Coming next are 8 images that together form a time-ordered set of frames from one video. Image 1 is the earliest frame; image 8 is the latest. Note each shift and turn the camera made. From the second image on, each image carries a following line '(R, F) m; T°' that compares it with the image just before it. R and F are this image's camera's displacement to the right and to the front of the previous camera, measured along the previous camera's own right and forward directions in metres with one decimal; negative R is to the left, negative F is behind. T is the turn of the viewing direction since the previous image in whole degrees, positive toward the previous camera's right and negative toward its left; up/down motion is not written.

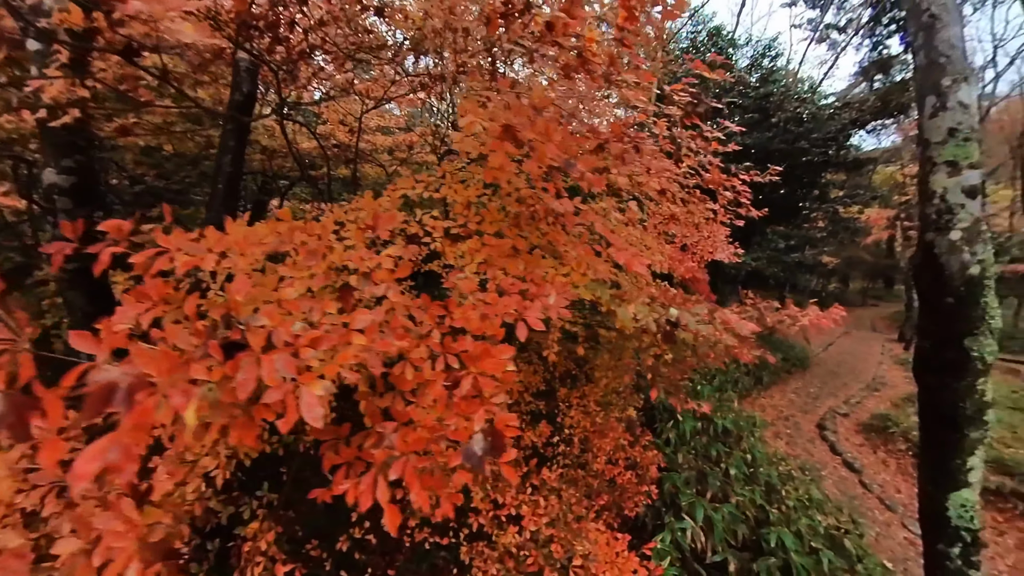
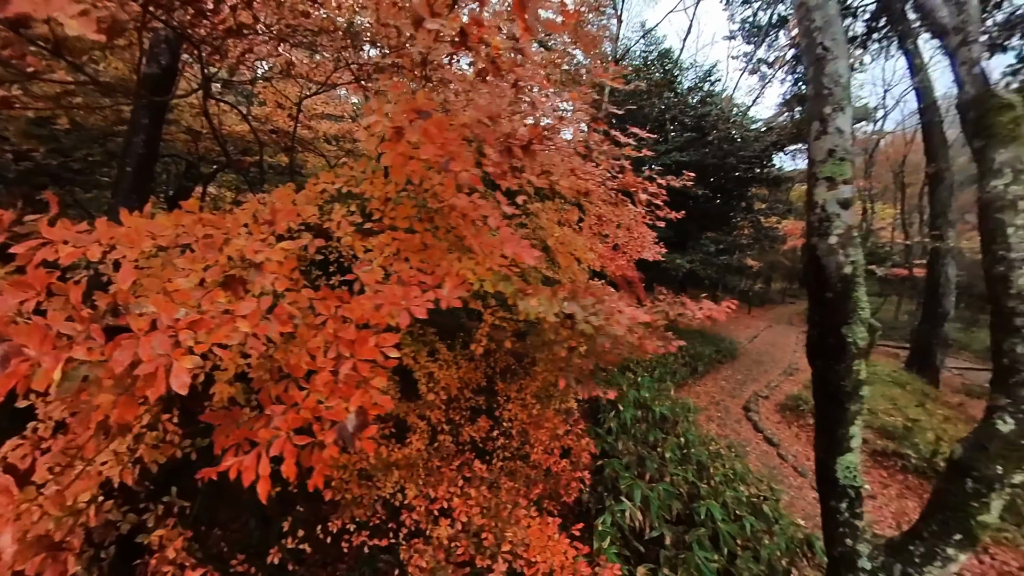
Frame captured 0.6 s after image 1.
(+0.1, 0.0) m; +7°
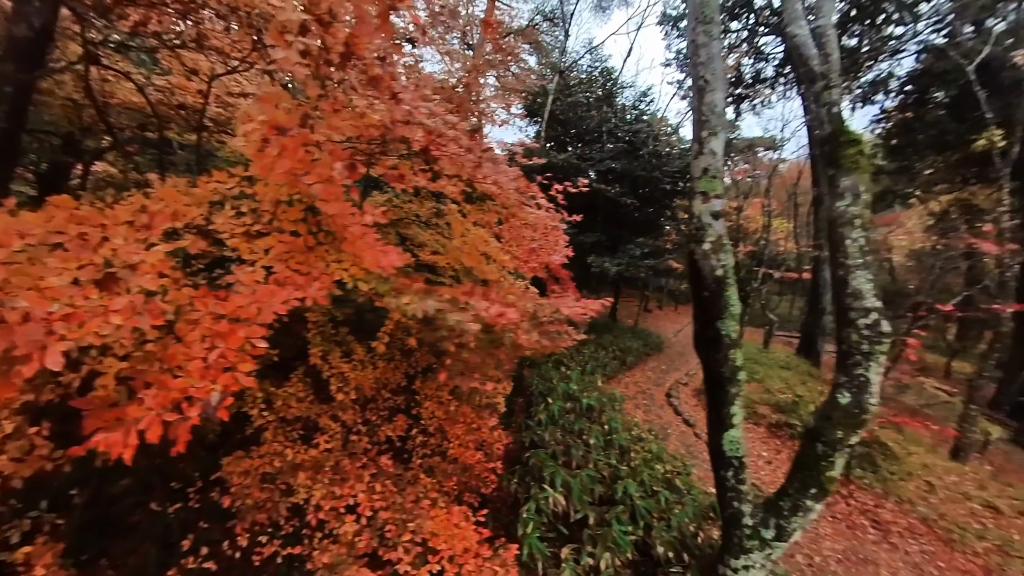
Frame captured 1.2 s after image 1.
(+0.2, -0.1) m; +9°
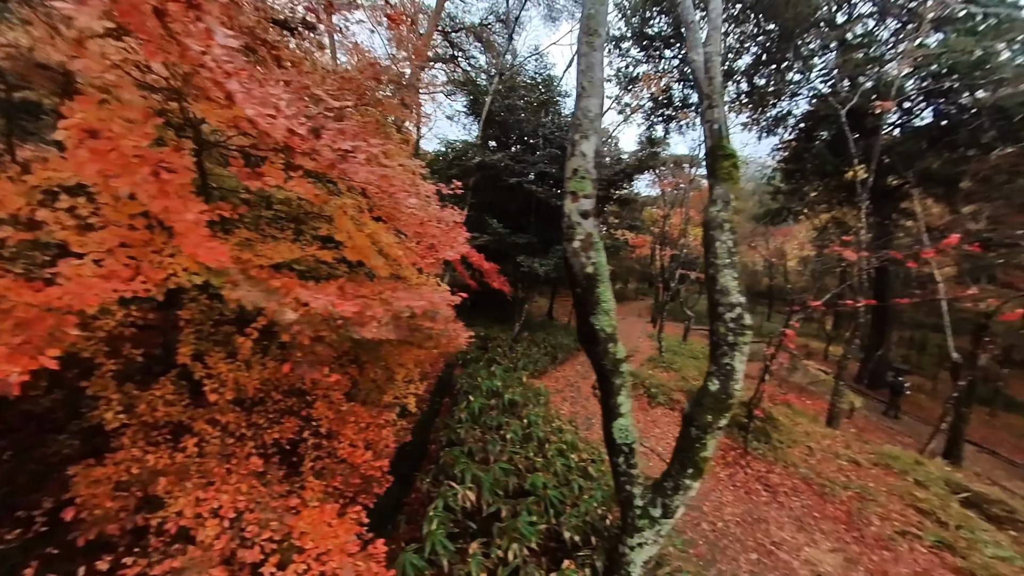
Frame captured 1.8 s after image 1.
(+0.5, 0.0) m; +9°
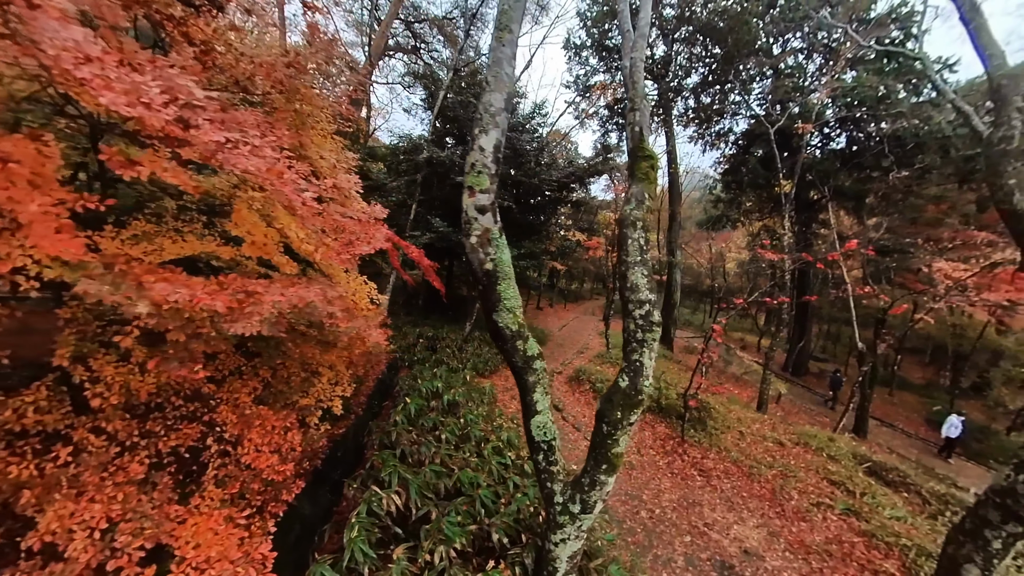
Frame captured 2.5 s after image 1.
(+0.4, 0.0) m; +6°
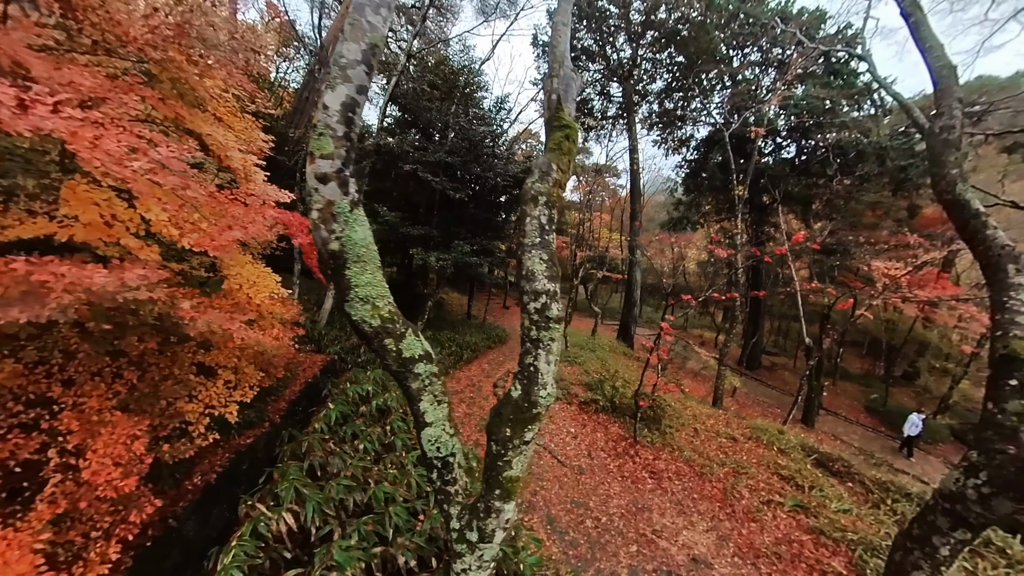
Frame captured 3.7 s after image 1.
(+0.7, +0.5) m; +5°
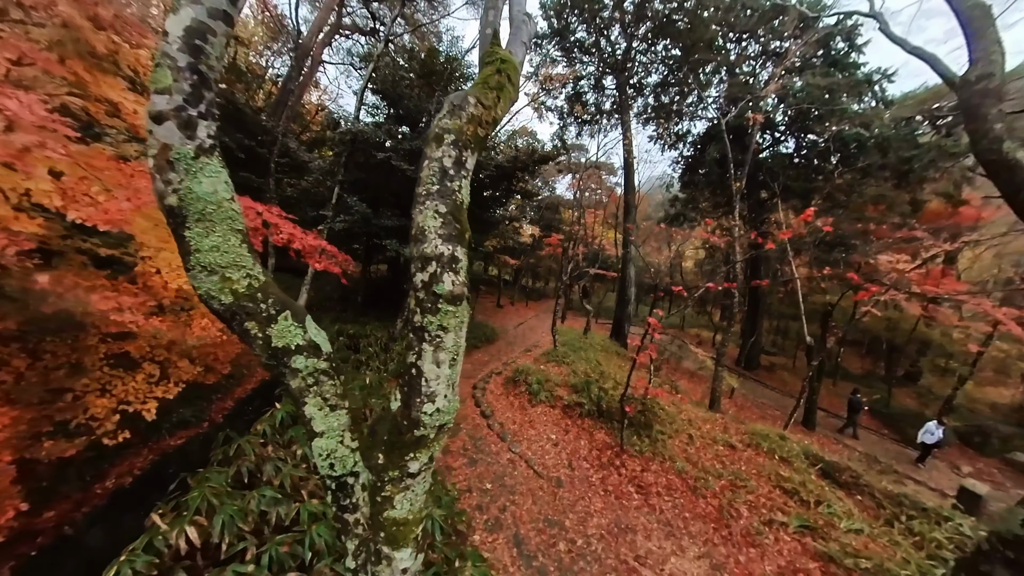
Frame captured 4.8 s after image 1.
(+0.5, +0.7) m; 0°
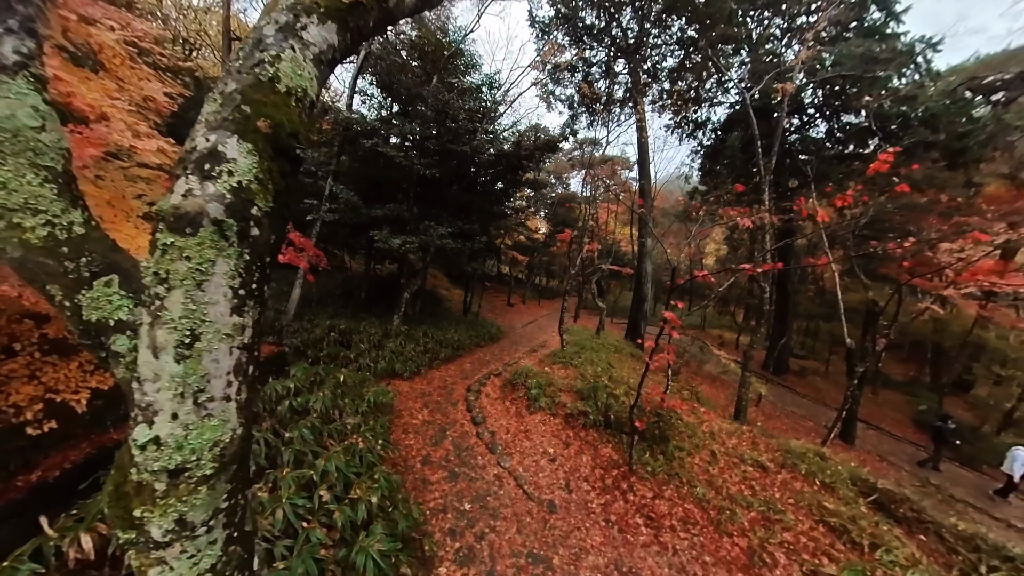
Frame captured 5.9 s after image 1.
(+0.5, +0.9) m; -3°
